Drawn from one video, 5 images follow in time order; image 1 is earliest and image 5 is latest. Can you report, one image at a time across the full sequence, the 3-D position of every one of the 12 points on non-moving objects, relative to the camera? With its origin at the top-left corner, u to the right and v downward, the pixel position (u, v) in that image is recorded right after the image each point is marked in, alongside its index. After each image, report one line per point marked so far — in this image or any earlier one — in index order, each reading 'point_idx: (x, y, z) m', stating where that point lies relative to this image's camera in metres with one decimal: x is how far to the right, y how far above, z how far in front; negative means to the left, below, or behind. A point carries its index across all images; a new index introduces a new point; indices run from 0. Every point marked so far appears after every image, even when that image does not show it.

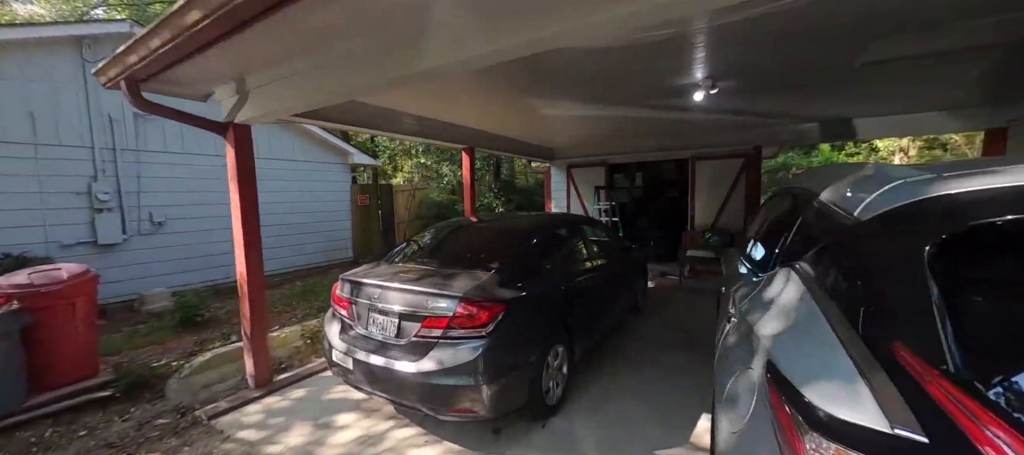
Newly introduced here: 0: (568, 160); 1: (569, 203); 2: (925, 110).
0: (+1.3, +1.6, +8.1) m
1: (+1.3, +0.6, +8.2) m
2: (+5.4, +1.6, +4.5) m
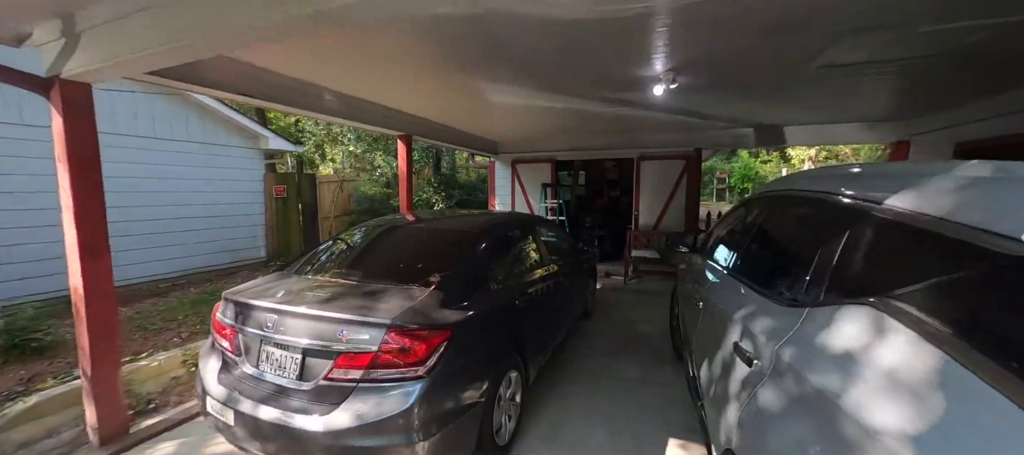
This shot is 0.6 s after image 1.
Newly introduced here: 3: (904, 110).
0: (0.0, +1.6, +7.7) m
1: (0.0, +0.6, +7.9) m
2: (+4.7, +1.6, +4.9) m
3: (+5.0, +1.5, +4.4) m
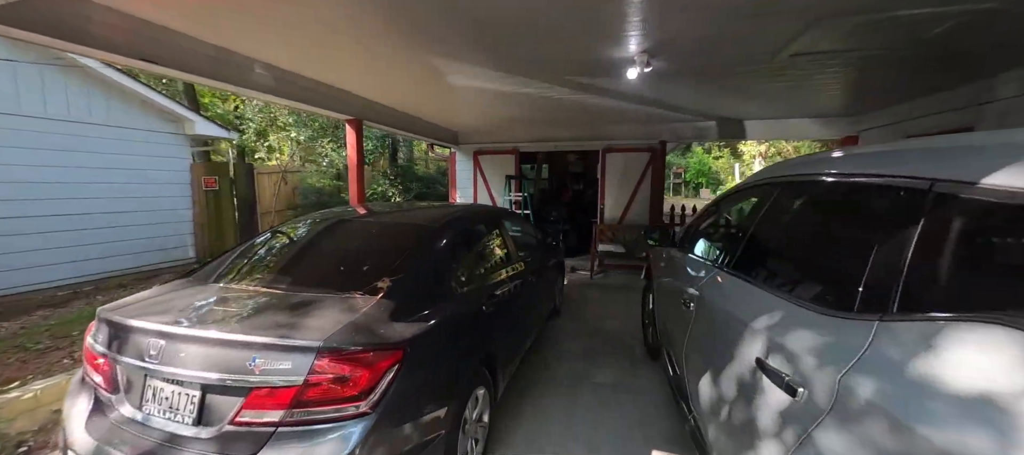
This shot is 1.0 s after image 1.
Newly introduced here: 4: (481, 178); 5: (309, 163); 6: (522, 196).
0: (-0.8, +1.7, +7.3) m
1: (-0.8, +0.7, +7.5) m
2: (+4.2, +1.7, +5.0) m
3: (+4.5, +1.6, +4.6) m
4: (-0.7, +1.1, +7.4) m
5: (-5.9, +1.9, +10.0) m
6: (+0.2, +0.7, +7.2) m
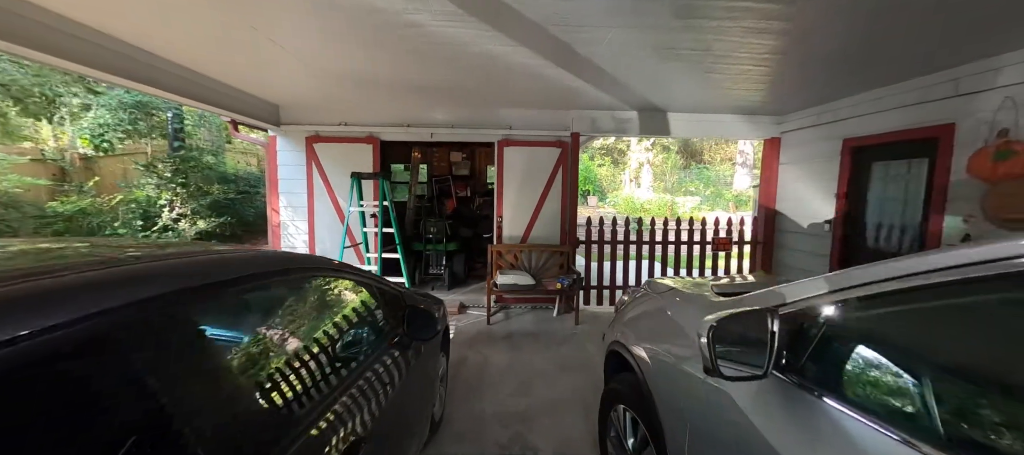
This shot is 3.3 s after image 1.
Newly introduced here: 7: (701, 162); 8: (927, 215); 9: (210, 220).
0: (-2.8, +1.4, +4.8) m
1: (-2.8, +0.4, +4.9) m
2: (+2.6, +1.5, +4.2) m
3: (+3.1, +1.5, +3.9) m
4: (-2.7, +0.7, +4.8) m
5: (-8.5, +1.3, +5.7) m
6: (-1.8, +0.3, +5.0) m
7: (+8.1, +2.8, +14.8) m
8: (+3.7, +0.1, +3.1) m
9: (-4.8, +0.1, +5.6) m
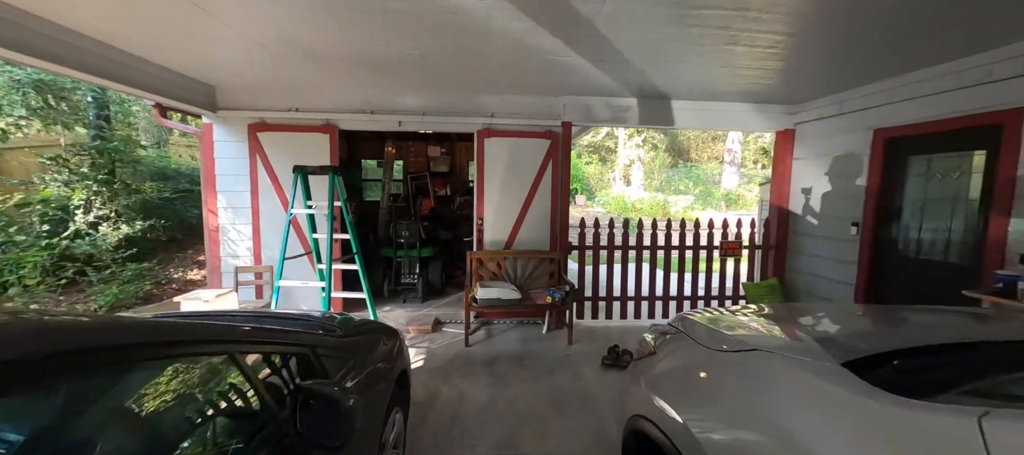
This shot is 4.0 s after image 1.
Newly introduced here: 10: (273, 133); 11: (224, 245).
0: (-3.0, +1.3, +4.0) m
1: (-3.0, +0.3, +4.2) m
2: (+2.5, +1.5, +3.7) m
3: (+2.9, +1.4, +3.4) m
4: (-2.9, +0.6, +4.1) m
5: (-8.8, +1.3, +4.7) m
6: (-2.0, +0.3, +4.3) m
7: (+7.5, +2.8, +14.5) m
8: (+3.5, +0.1, +2.6) m
9: (-5.1, +0.1, +4.7) m
10: (-2.8, +1.1, +4.1) m
11: (-3.3, -0.2, +4.0) m
